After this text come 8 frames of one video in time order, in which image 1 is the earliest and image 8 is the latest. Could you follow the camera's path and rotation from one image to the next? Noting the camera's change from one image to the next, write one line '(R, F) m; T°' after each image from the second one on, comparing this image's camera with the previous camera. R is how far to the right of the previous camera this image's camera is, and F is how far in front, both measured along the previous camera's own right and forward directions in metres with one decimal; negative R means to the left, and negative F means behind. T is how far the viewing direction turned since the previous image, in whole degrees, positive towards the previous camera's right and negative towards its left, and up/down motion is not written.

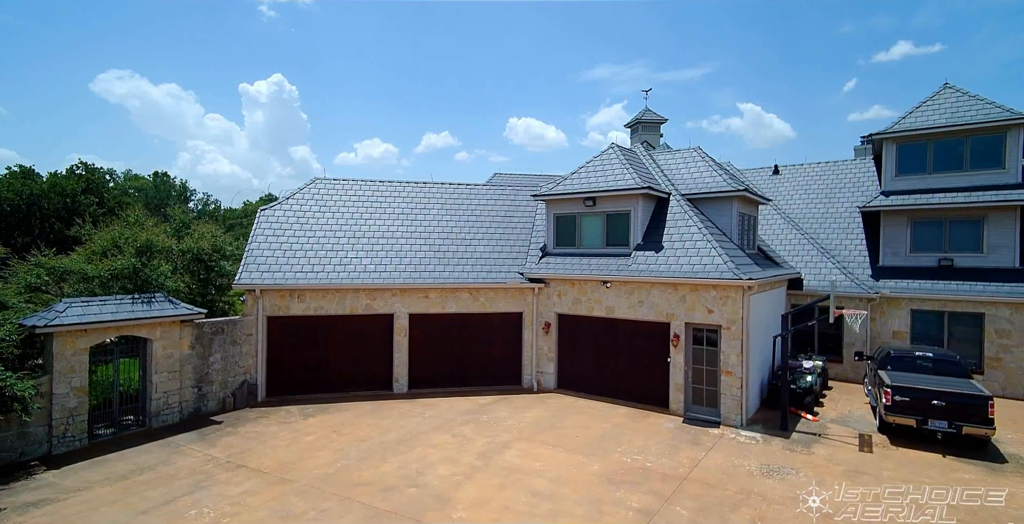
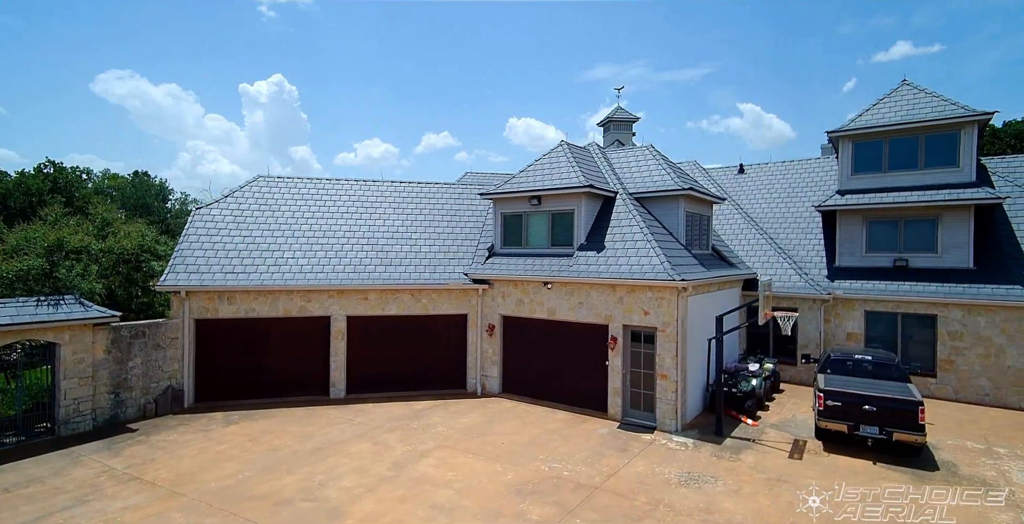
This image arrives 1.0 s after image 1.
(+1.4, +0.5) m; +1°
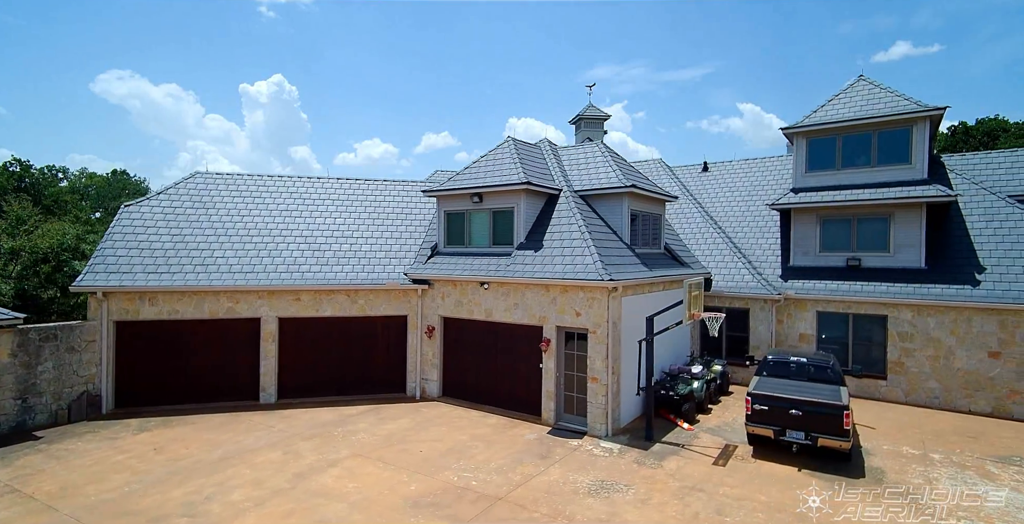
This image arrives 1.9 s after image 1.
(+1.5, +0.5) m; +1°
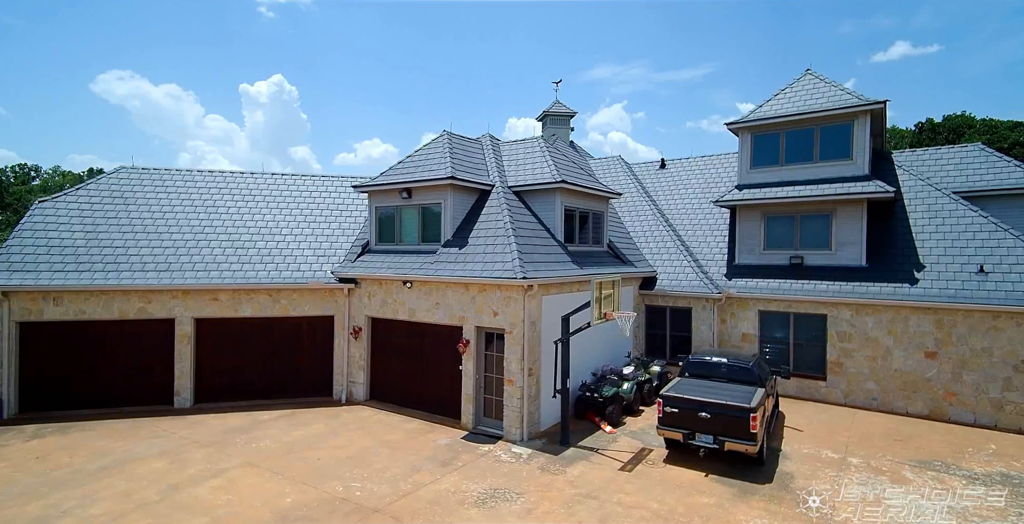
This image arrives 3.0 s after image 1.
(+1.6, +0.5) m; +1°
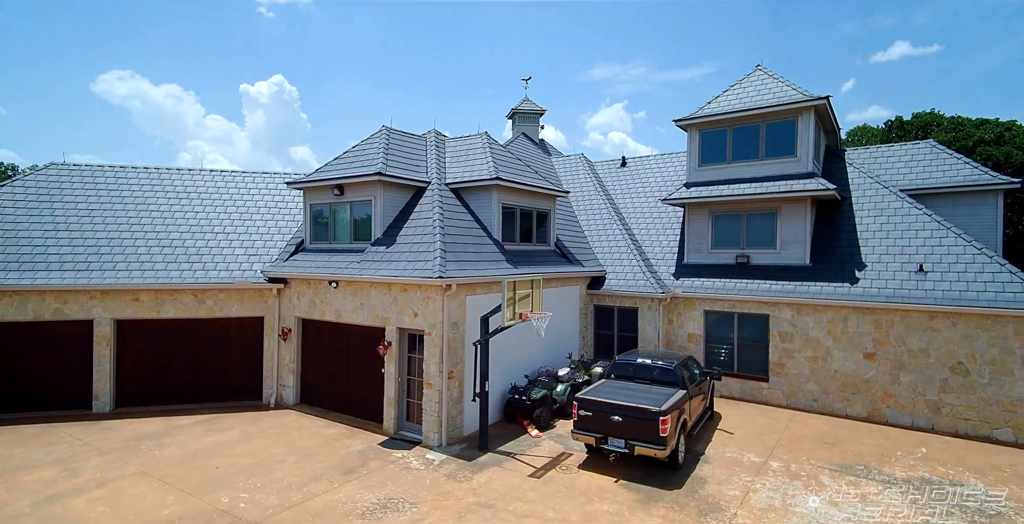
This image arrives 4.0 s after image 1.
(+1.5, +0.4) m; +1°
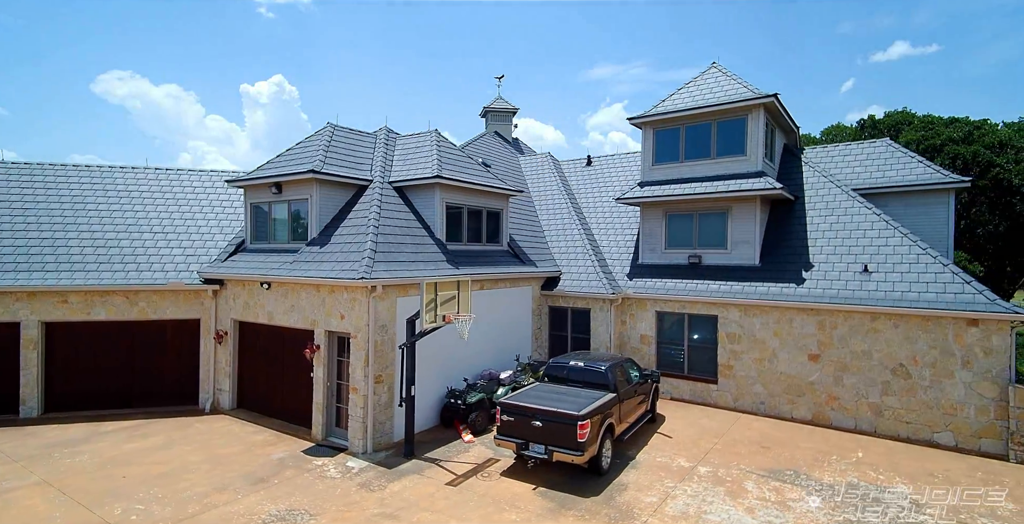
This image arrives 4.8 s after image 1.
(+1.3, +0.3) m; +1°
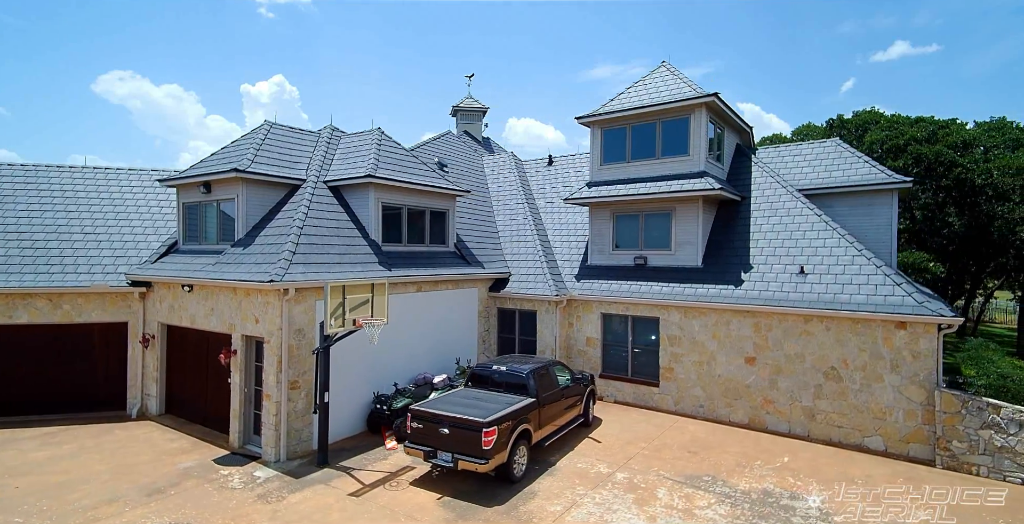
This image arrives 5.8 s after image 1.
(+1.4, +0.3) m; +1°
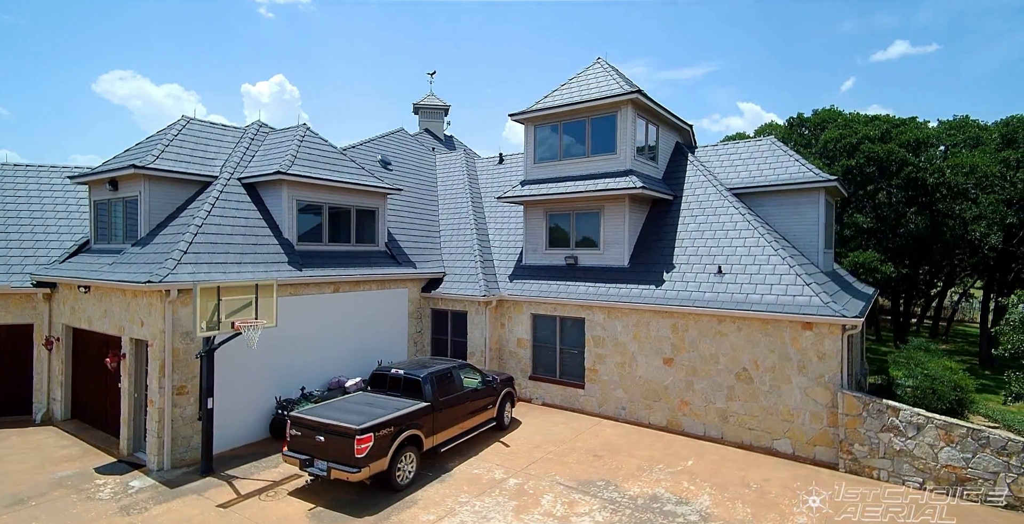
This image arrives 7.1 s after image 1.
(+1.7, +0.3) m; +1°
